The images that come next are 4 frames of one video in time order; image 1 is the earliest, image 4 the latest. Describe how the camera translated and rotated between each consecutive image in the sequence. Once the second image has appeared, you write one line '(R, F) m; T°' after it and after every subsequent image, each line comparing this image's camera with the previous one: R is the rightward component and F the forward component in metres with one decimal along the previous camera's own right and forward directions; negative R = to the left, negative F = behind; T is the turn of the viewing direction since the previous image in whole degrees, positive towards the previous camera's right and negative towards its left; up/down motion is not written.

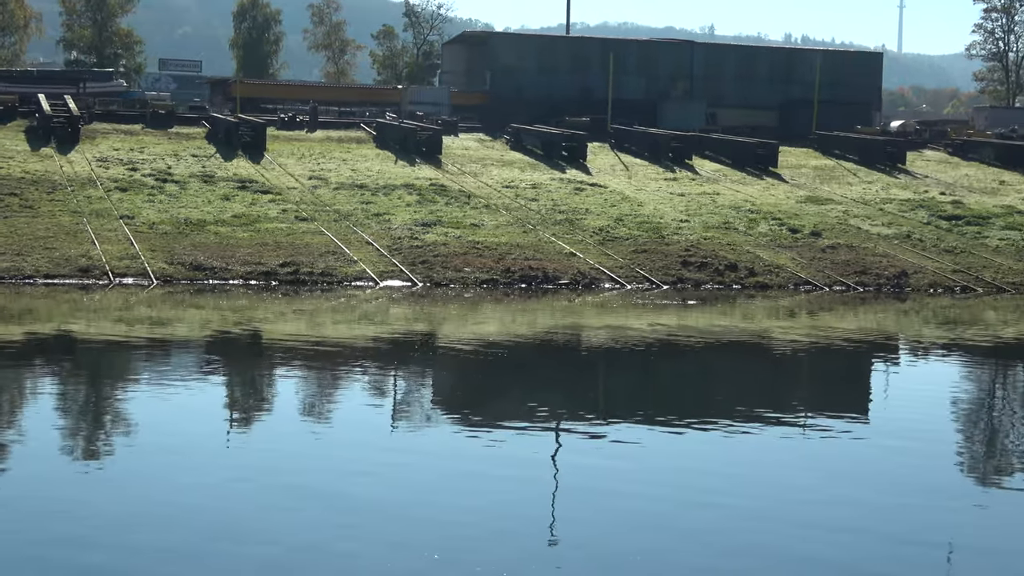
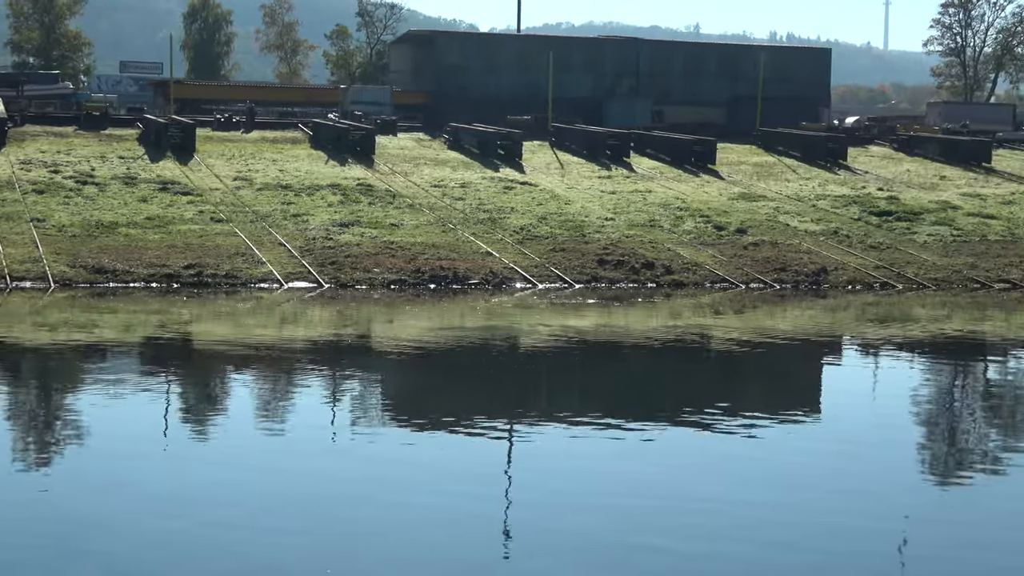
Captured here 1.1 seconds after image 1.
(+1.2, +0.4) m; 0°
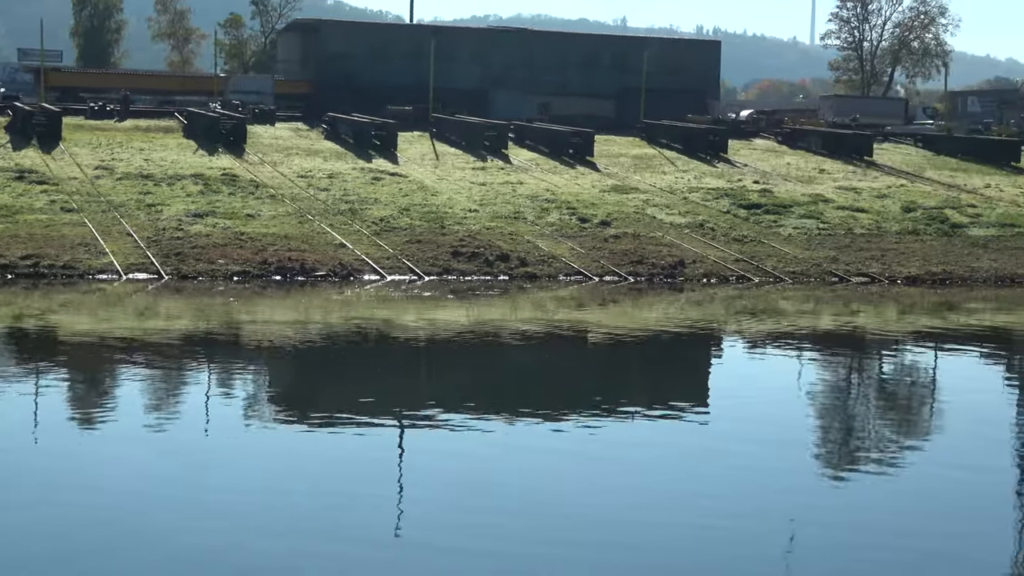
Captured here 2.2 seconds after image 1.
(+1.2, +0.4) m; +2°
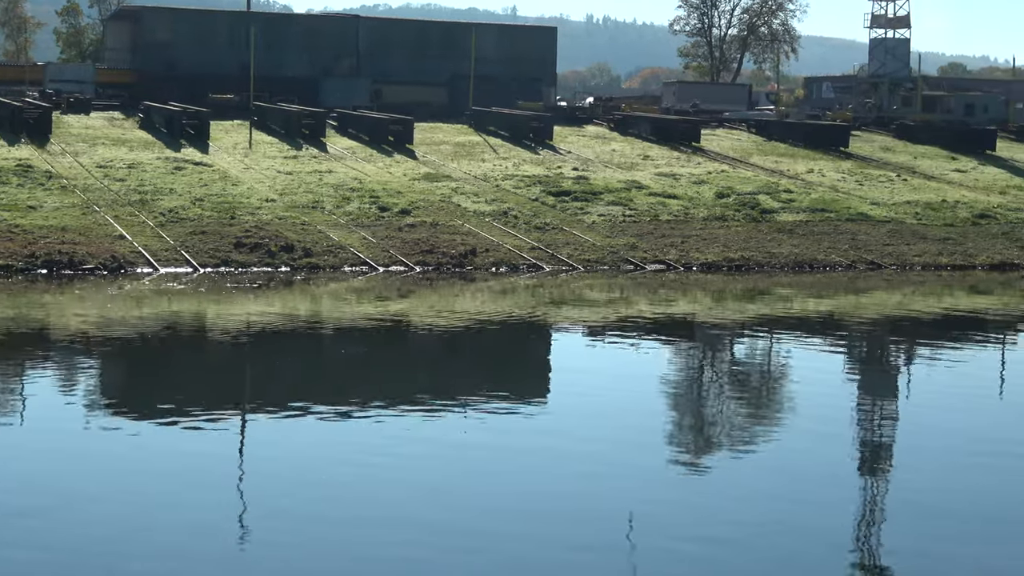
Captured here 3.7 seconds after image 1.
(+1.7, +0.7) m; +3°
